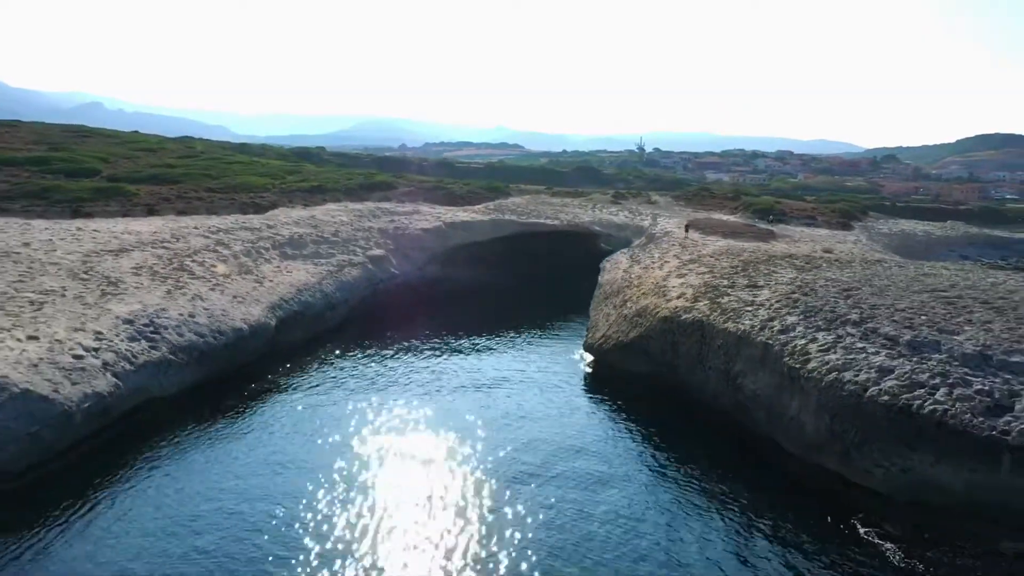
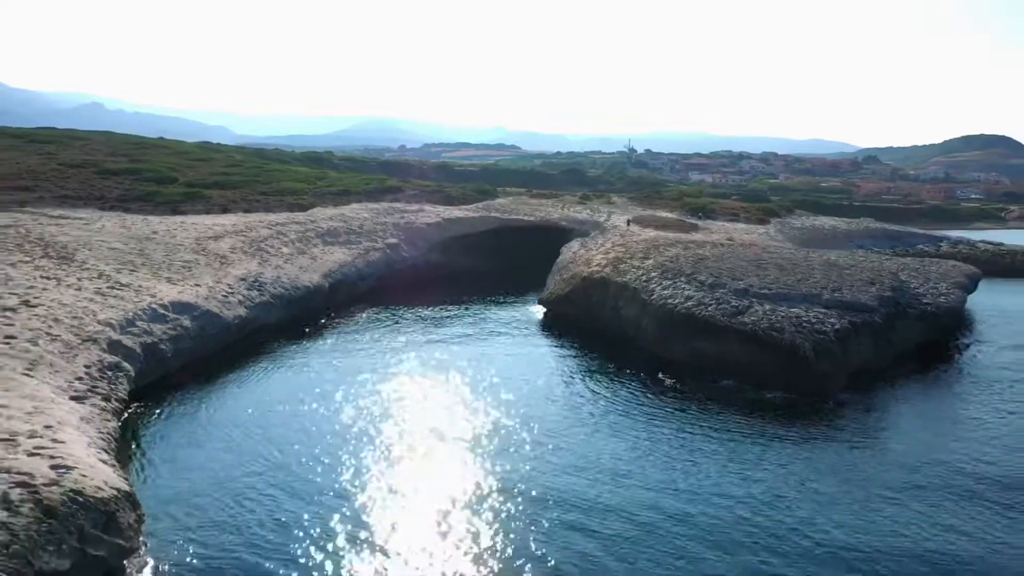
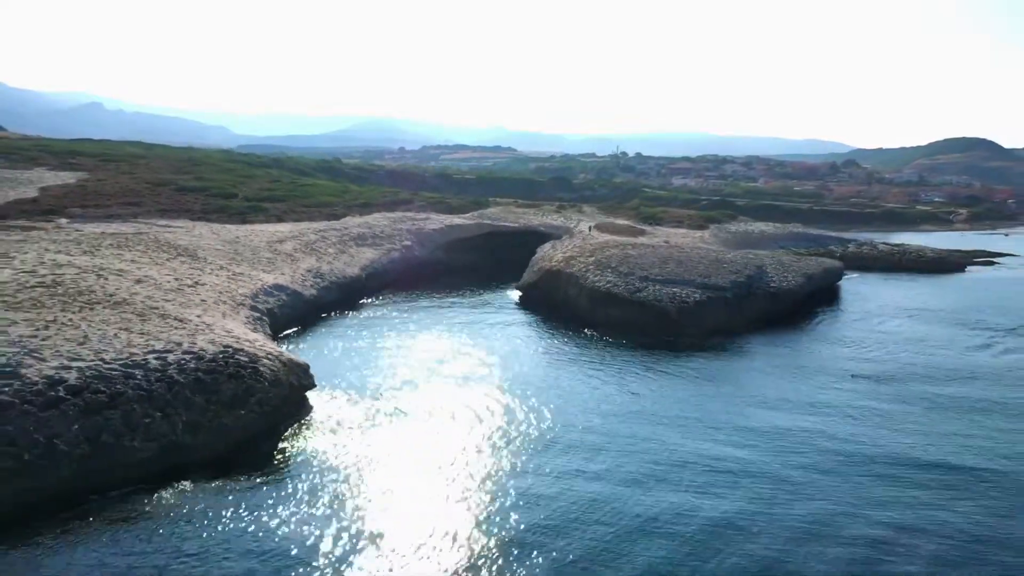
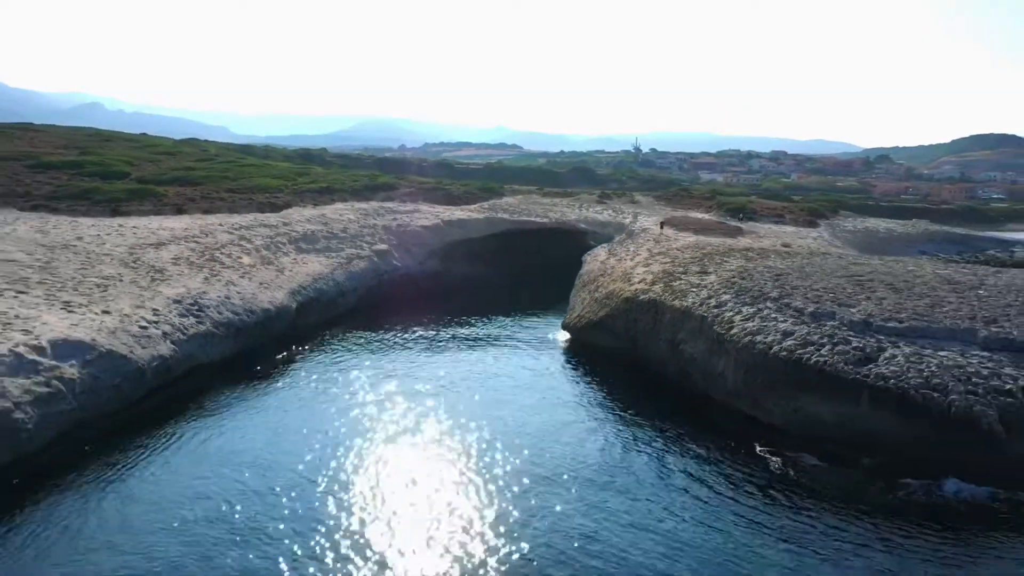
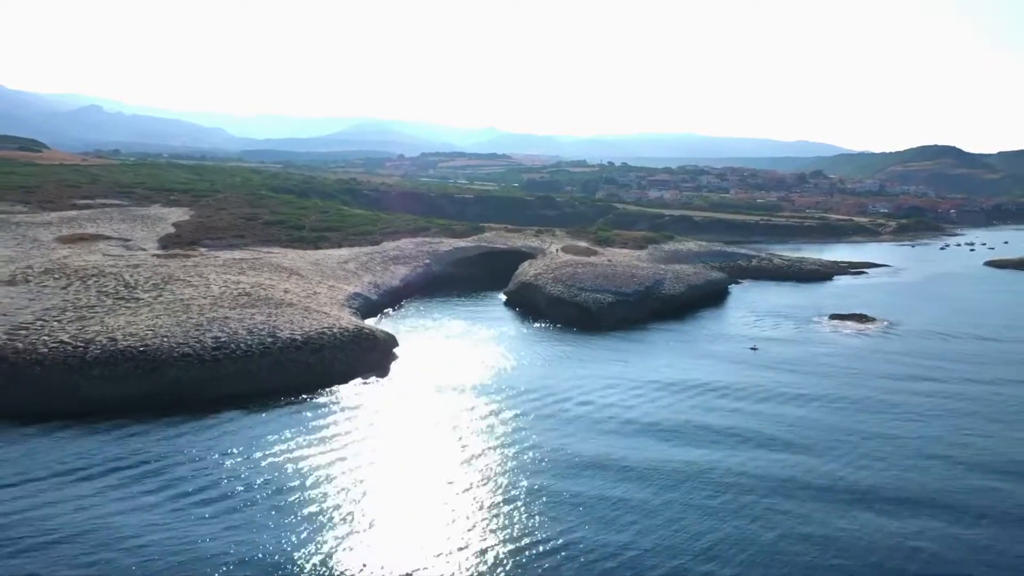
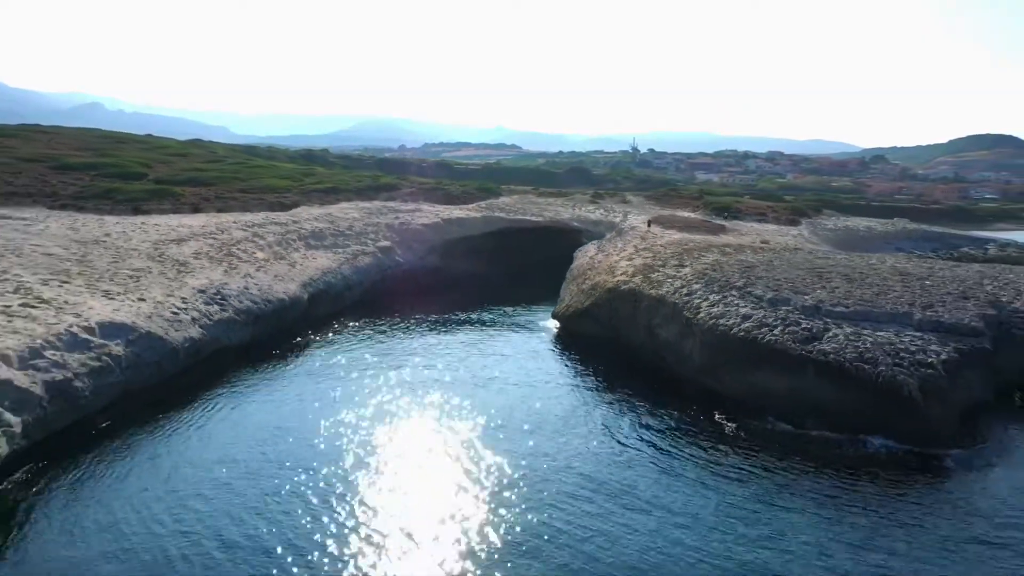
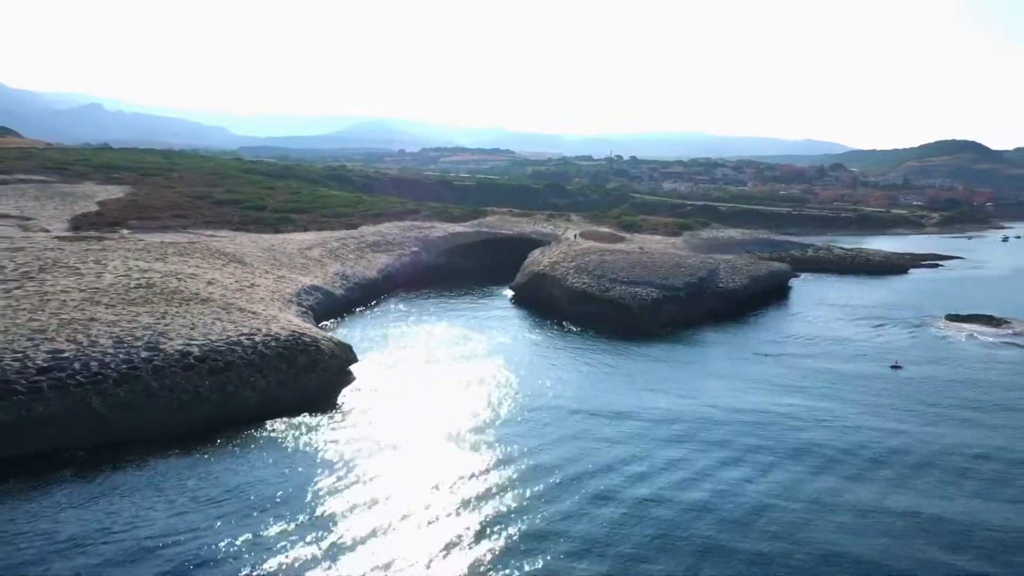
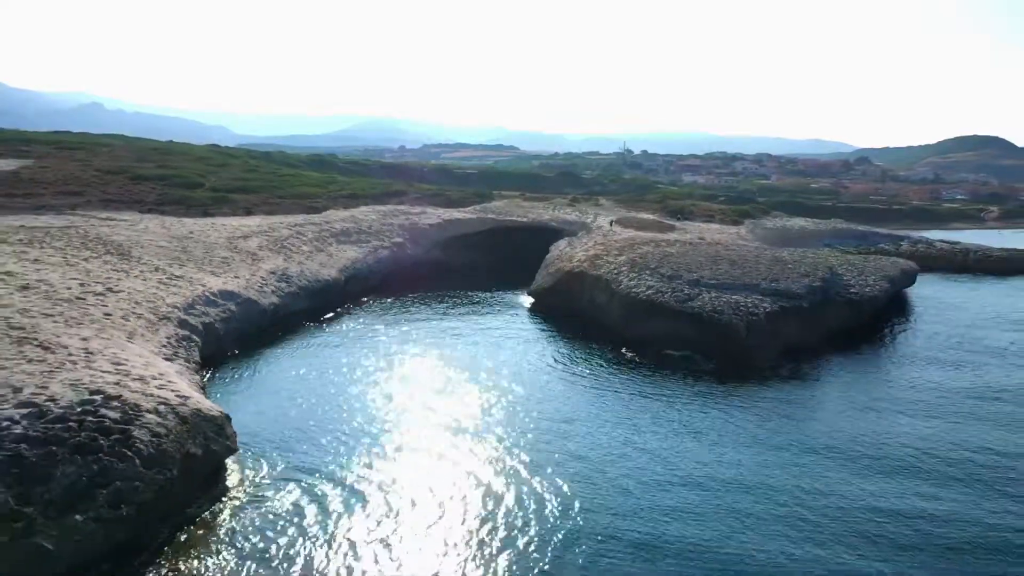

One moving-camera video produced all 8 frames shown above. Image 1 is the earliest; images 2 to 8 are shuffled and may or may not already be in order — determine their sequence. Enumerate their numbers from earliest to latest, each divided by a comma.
4, 6, 2, 8, 3, 7, 5
